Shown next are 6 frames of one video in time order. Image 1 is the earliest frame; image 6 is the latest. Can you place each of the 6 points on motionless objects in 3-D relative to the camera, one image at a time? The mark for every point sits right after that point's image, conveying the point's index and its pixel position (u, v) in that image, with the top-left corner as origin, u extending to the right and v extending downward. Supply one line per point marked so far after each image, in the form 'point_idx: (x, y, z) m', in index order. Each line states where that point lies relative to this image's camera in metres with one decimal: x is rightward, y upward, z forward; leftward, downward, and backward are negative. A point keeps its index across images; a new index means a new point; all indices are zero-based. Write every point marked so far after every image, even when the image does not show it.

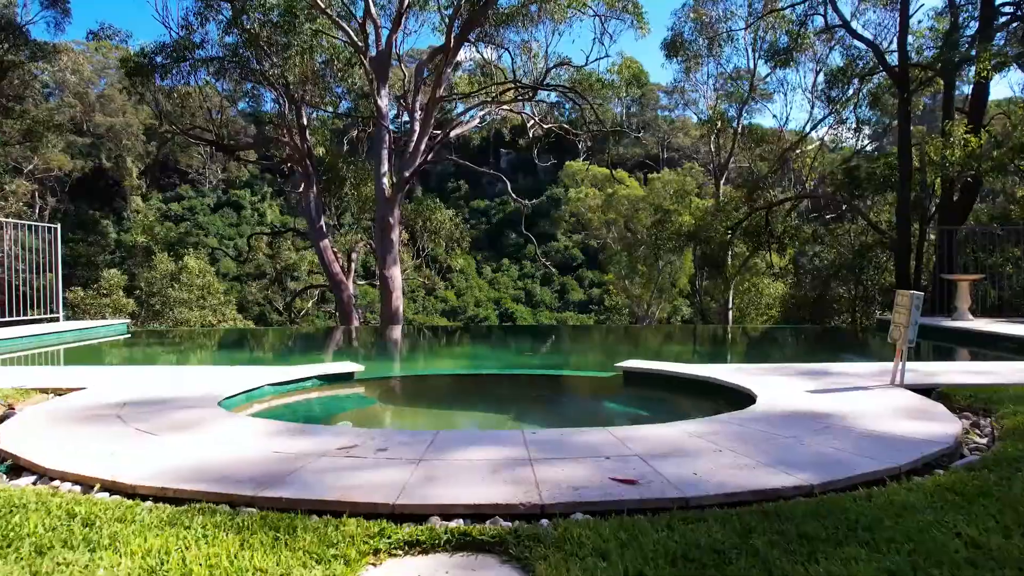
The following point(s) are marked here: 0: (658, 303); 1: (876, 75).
0: (+3.7, -0.4, +15.5) m
1: (+4.1, +2.4, +6.8) m
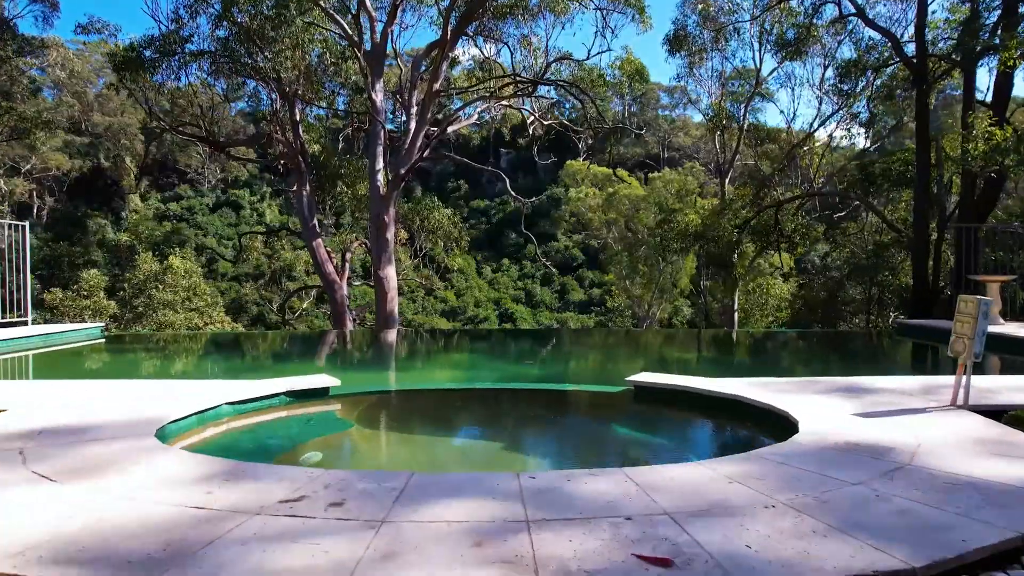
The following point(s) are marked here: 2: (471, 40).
0: (+3.6, -0.4, +15.3) m
1: (+4.1, +2.4, +6.6) m
2: (-0.6, +3.5, +8.7) m
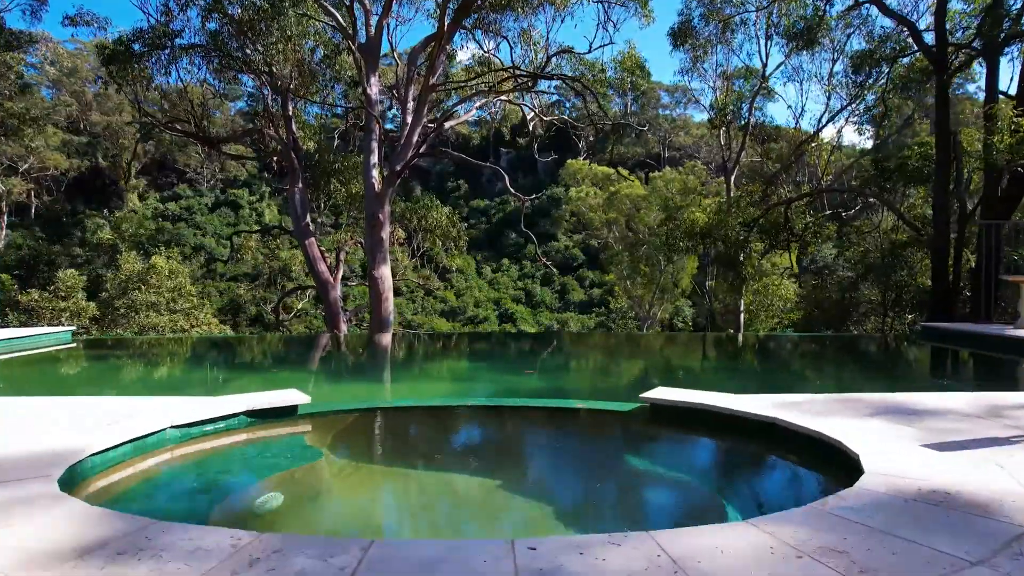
0: (+3.6, -0.4, +15.0) m
1: (+4.1, +2.4, +6.4) m
2: (-0.6, +3.5, +8.5) m
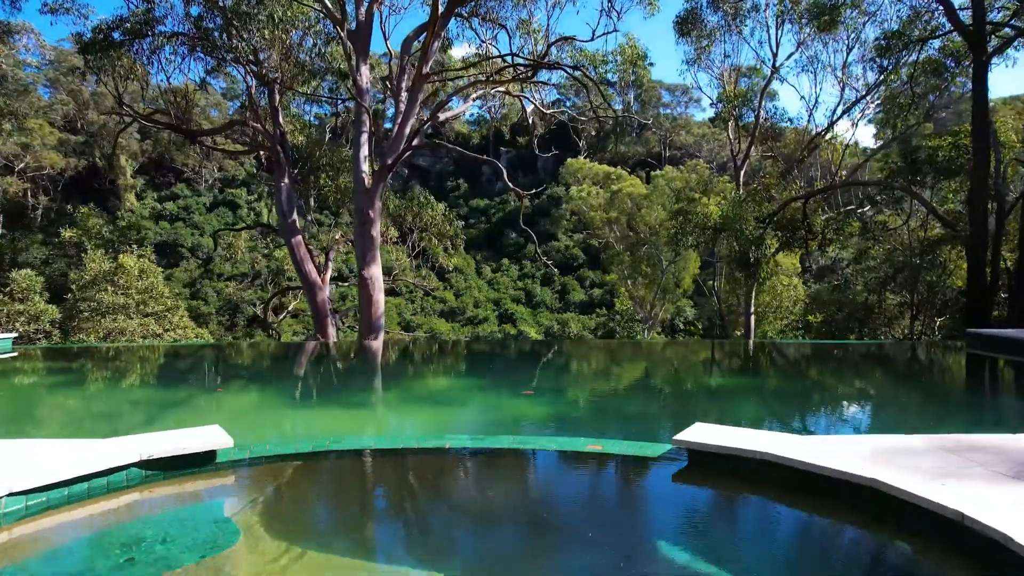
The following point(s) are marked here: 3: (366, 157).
0: (+3.6, -0.4, +14.7) m
1: (+4.1, +2.4, +6.0) m
2: (-0.6, +3.5, +8.1) m
3: (-1.7, +1.6, +7.2) m
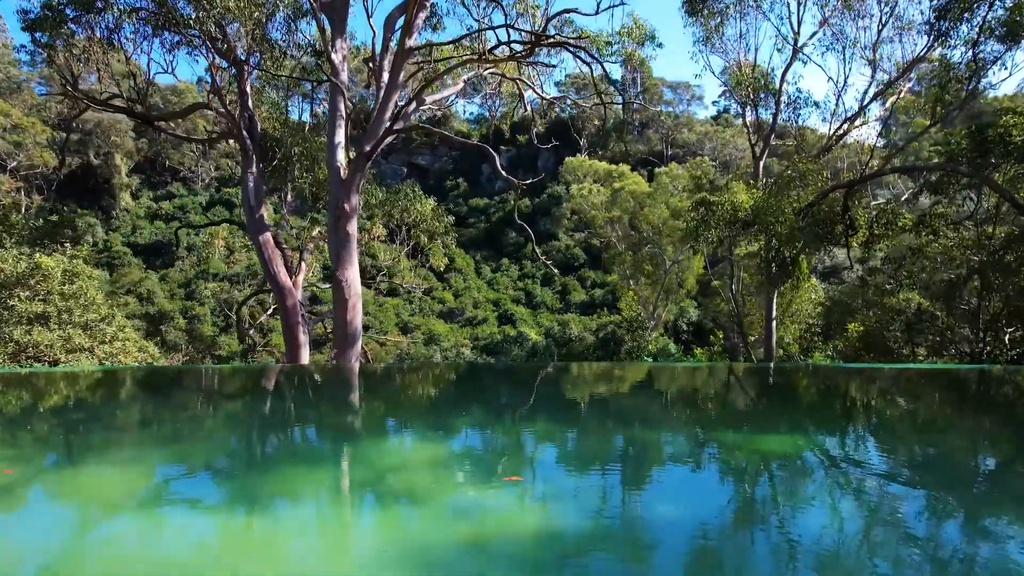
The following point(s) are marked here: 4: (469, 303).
0: (+3.6, -0.4, +14.0) m
1: (+4.0, +2.4, +5.3) m
2: (-0.7, +3.5, +7.4) m
3: (-1.8, +1.5, +6.5) m
4: (-1.3, -0.4, +18.2) m
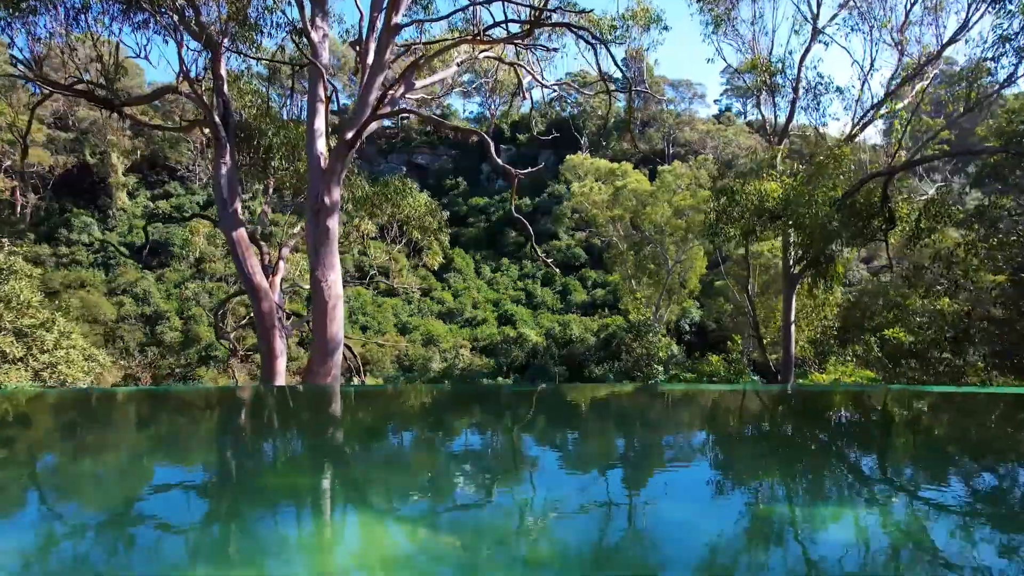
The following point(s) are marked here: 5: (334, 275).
0: (+3.6, -0.4, +13.5) m
1: (+4.0, +2.4, +4.8) m
2: (-0.7, +3.5, +6.9) m
3: (-1.8, +1.5, +6.0) m
4: (-1.3, -0.4, +17.8) m
5: (-1.6, +0.1, +5.8) m
